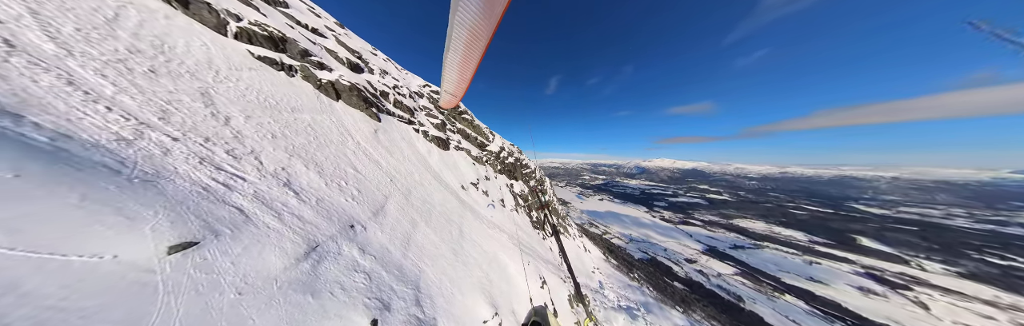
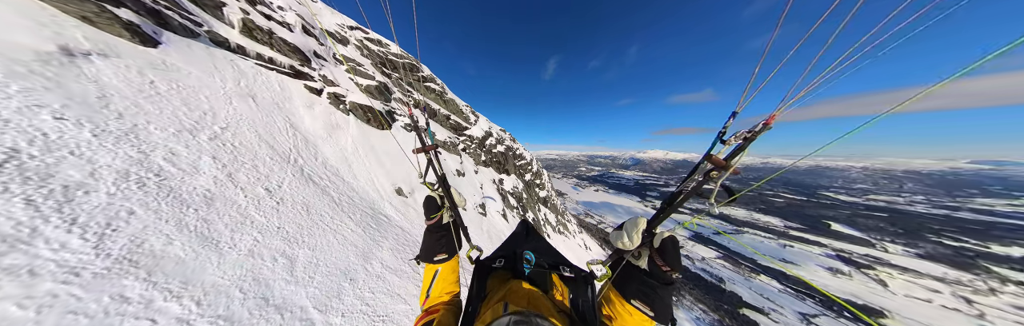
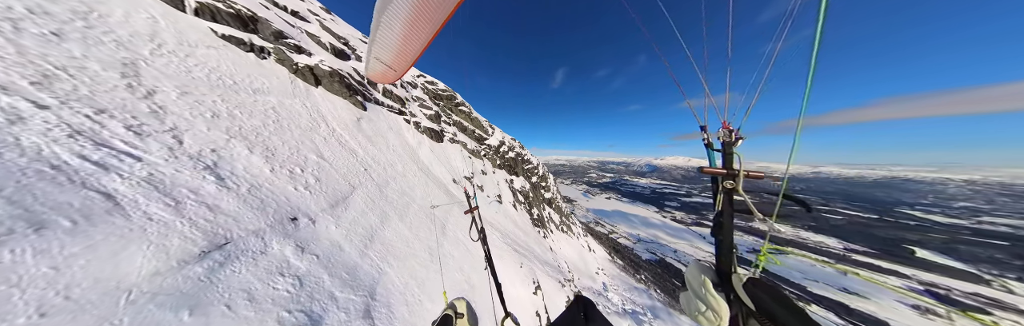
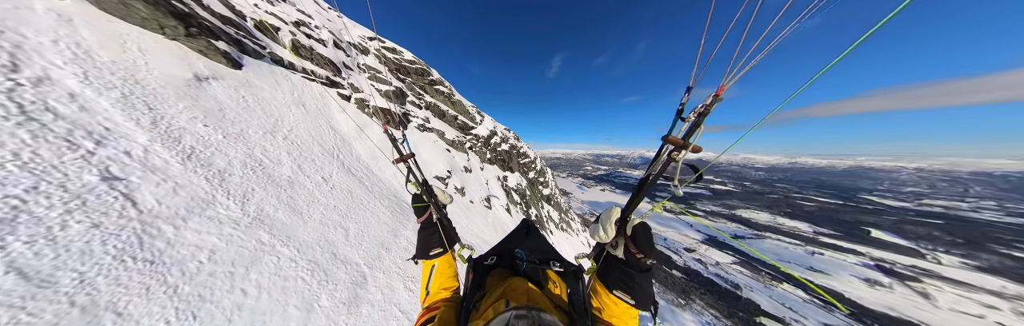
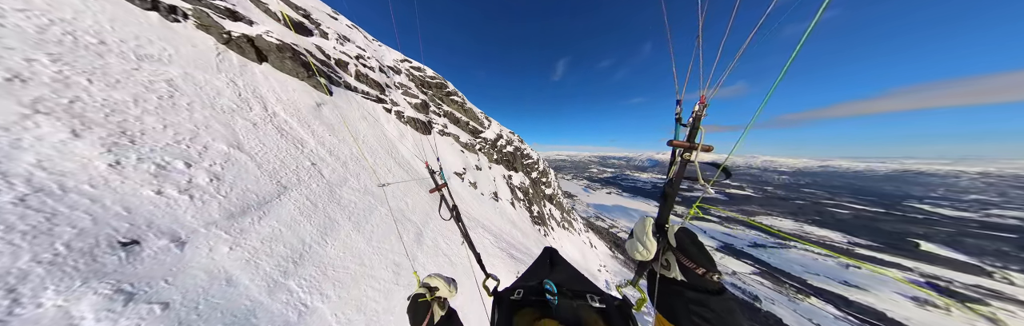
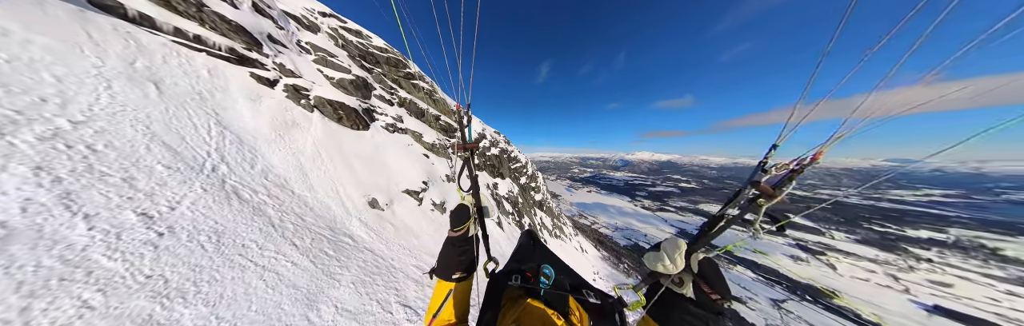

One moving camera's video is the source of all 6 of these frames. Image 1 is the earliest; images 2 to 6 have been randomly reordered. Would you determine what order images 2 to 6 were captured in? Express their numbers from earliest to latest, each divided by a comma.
3, 5, 4, 2, 6
